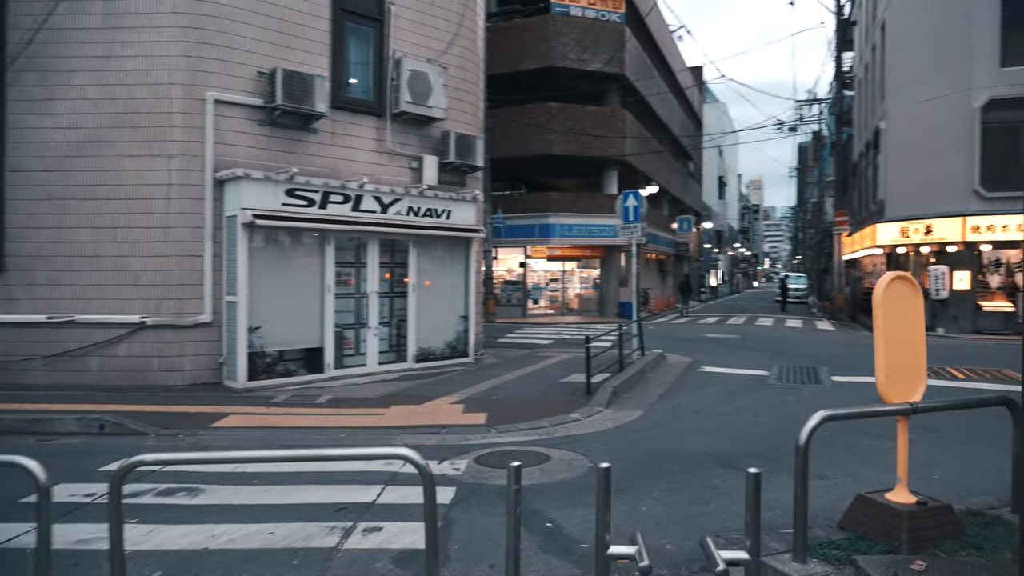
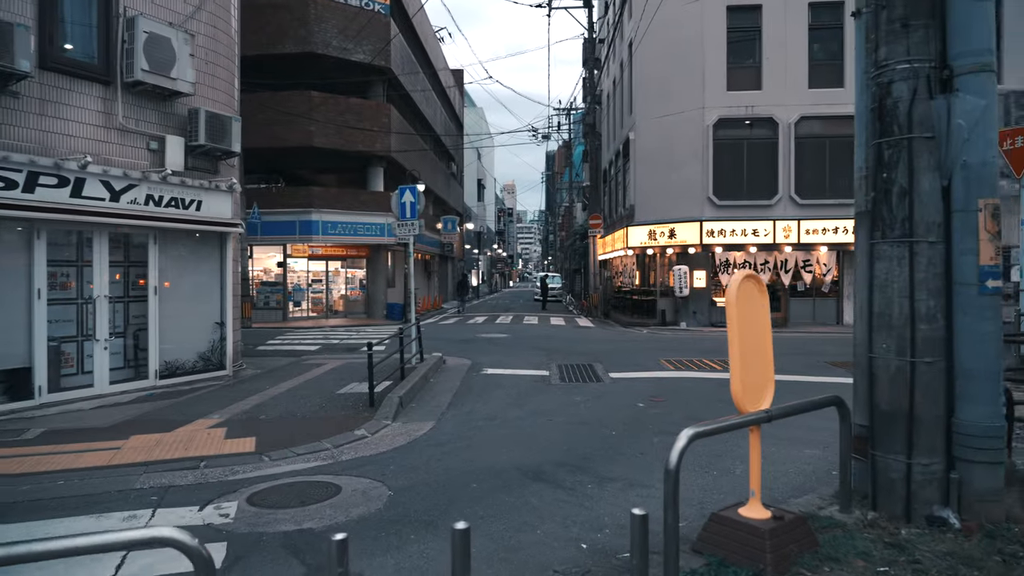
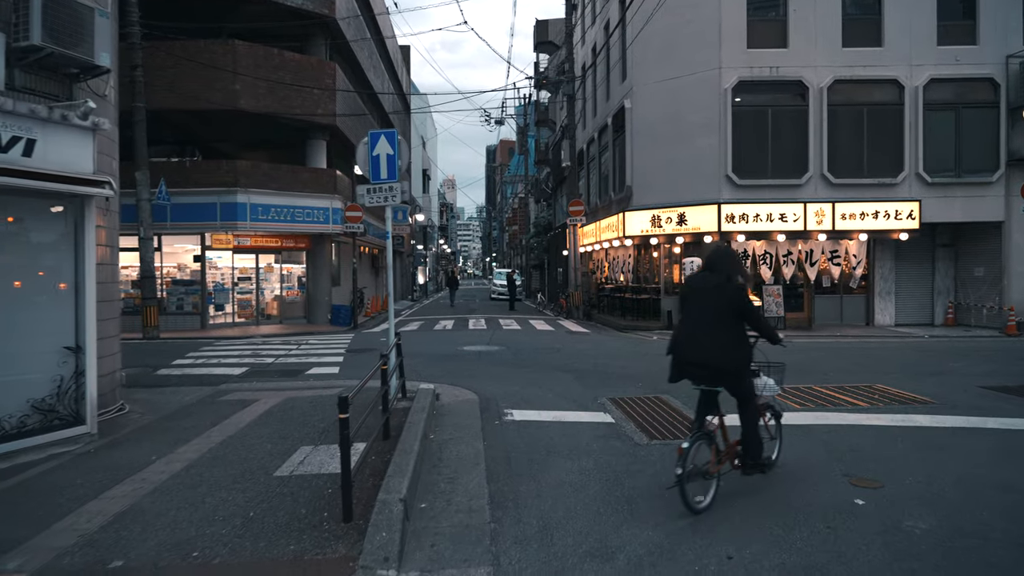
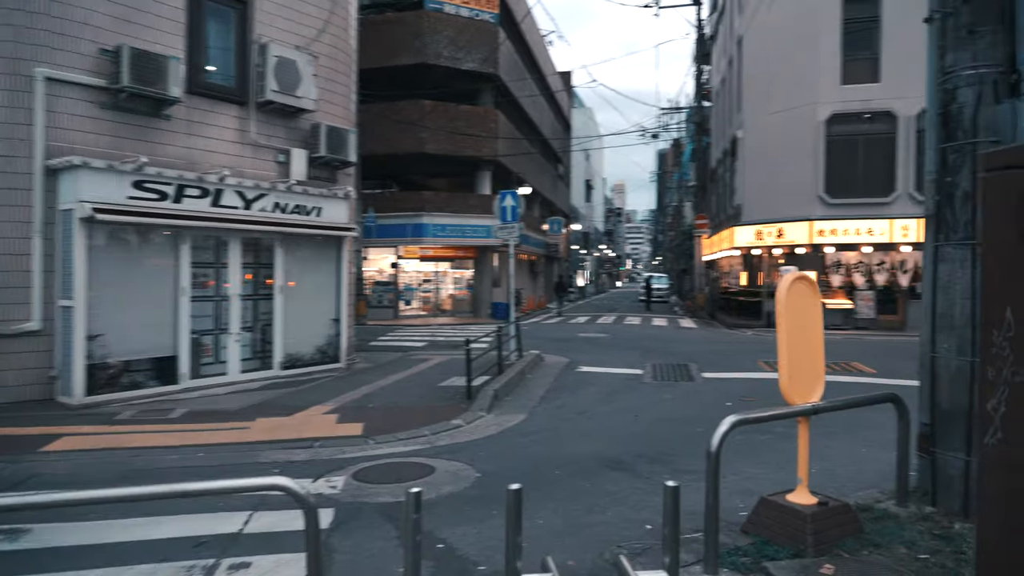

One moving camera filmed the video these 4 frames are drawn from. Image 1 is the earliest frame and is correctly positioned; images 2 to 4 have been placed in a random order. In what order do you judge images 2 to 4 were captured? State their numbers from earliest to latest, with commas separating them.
4, 2, 3
